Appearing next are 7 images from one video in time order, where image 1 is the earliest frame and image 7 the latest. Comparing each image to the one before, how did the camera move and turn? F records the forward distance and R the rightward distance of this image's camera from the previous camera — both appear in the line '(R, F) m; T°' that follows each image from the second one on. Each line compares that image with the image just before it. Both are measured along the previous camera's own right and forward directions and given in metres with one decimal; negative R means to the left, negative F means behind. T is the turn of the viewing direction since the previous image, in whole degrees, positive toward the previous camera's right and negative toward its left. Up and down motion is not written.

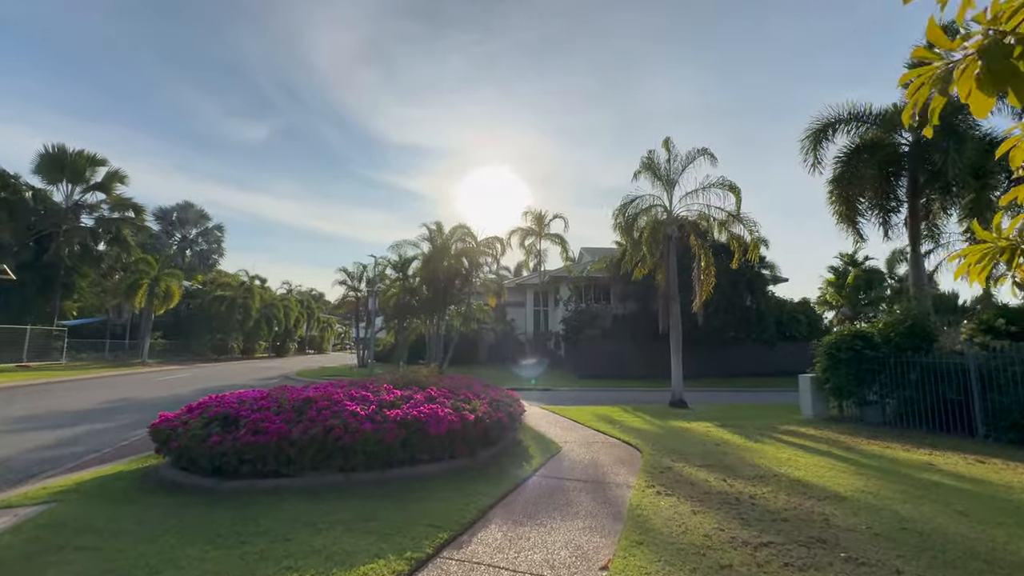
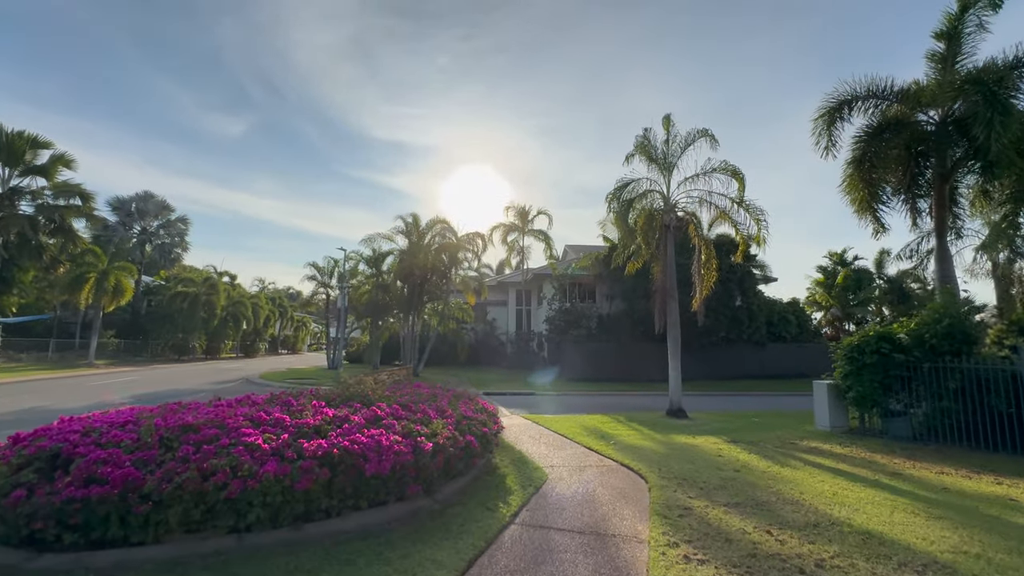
(+0.1, +1.8) m; +2°
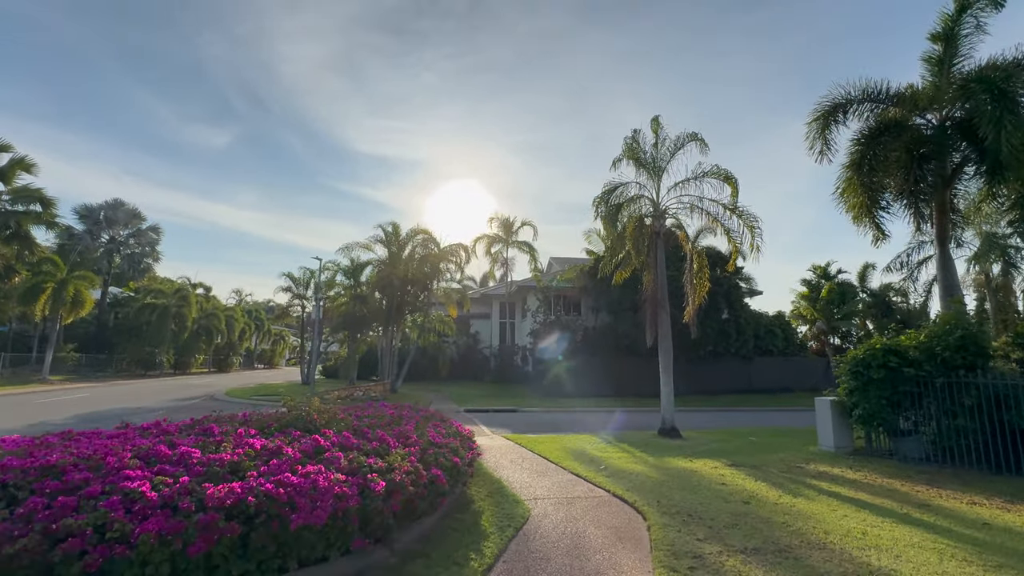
(+0.1, +1.0) m; +2°
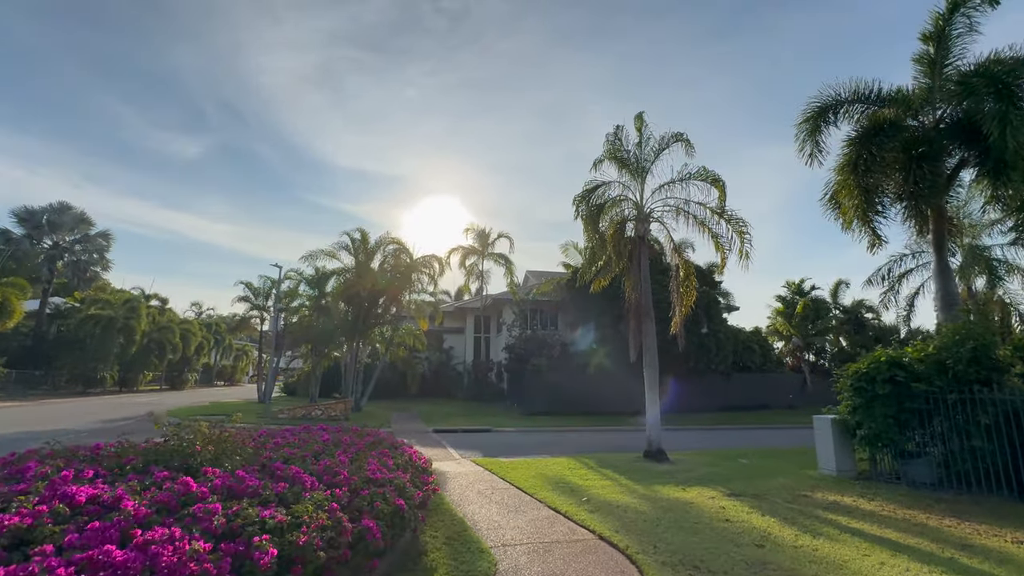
(+0.1, +1.2) m; +2°
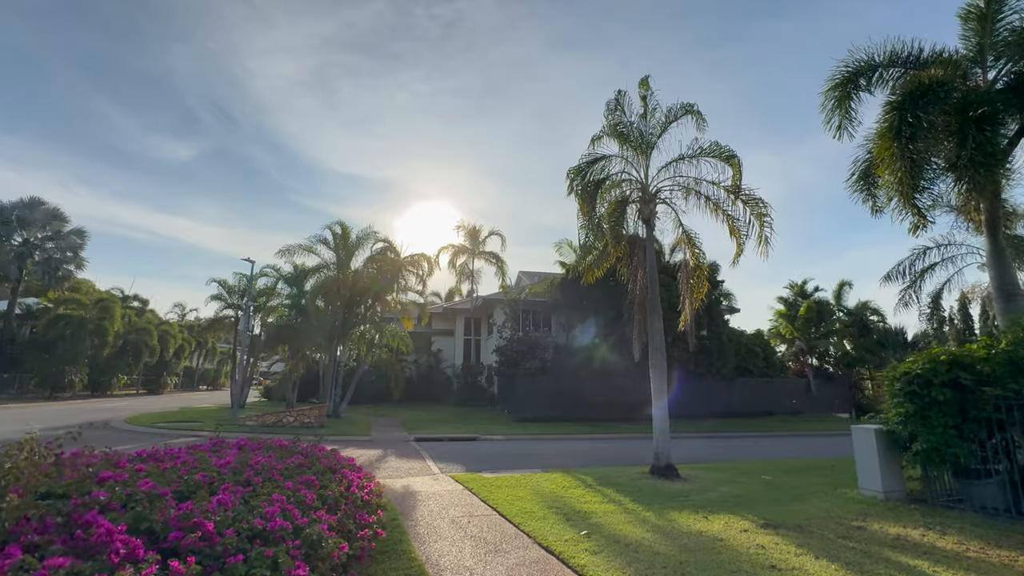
(+0.1, +1.7) m; +1°
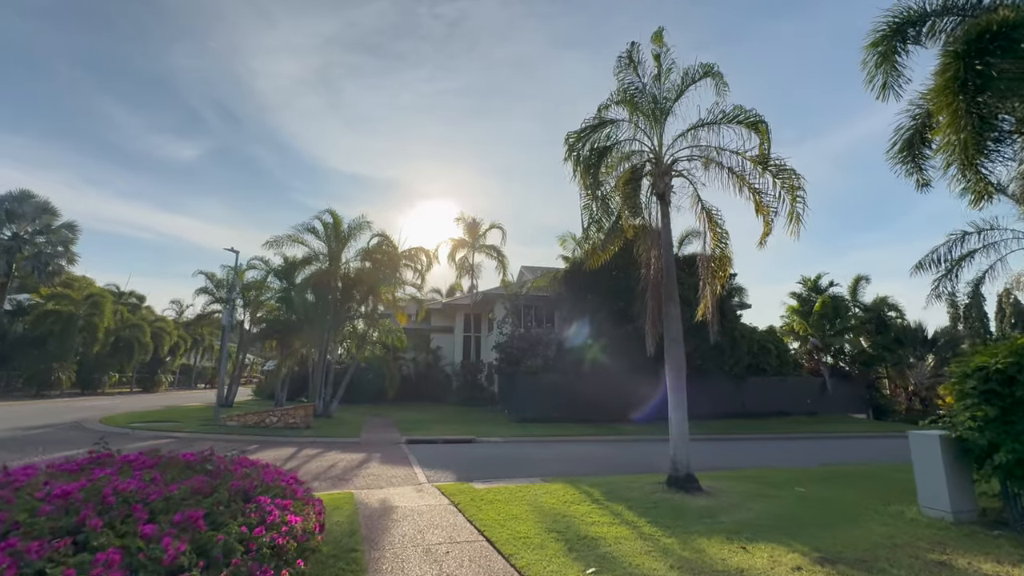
(+0.2, +1.4) m; 0°
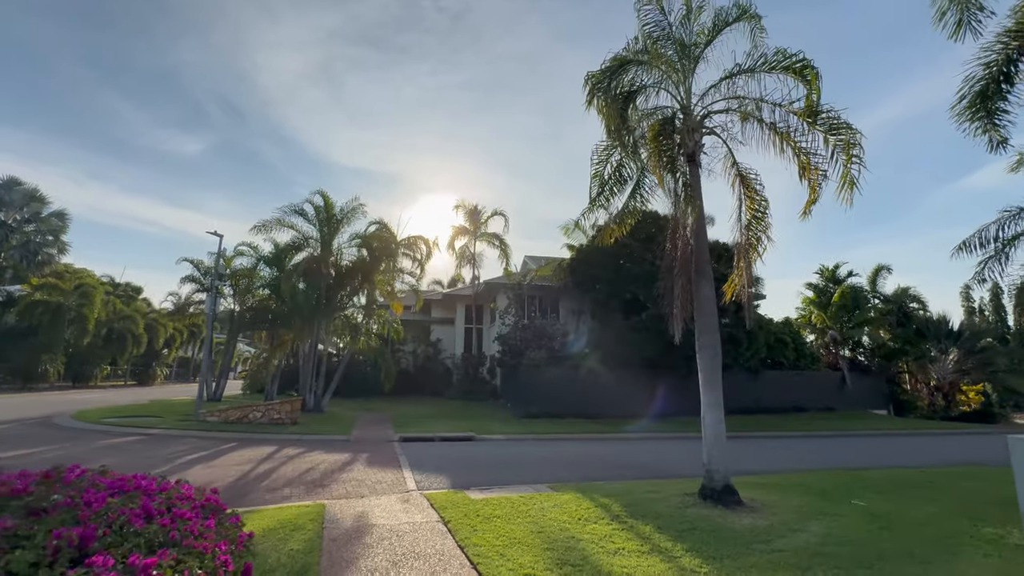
(0.0, +1.5) m; 0°
